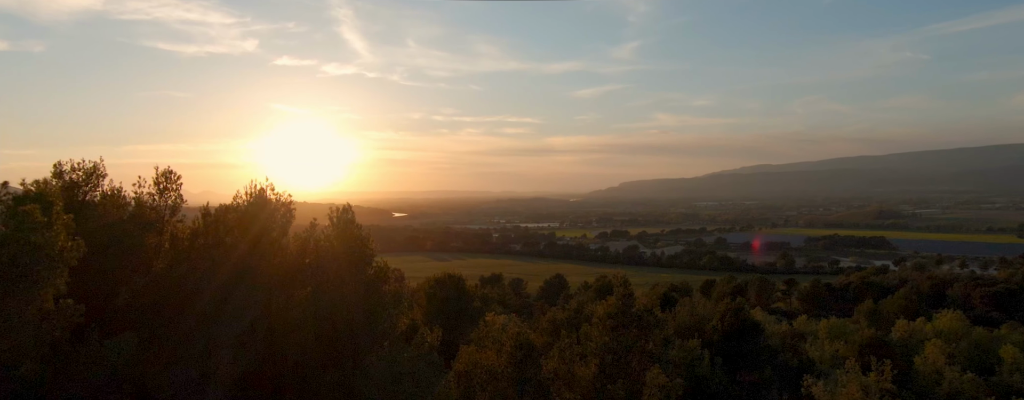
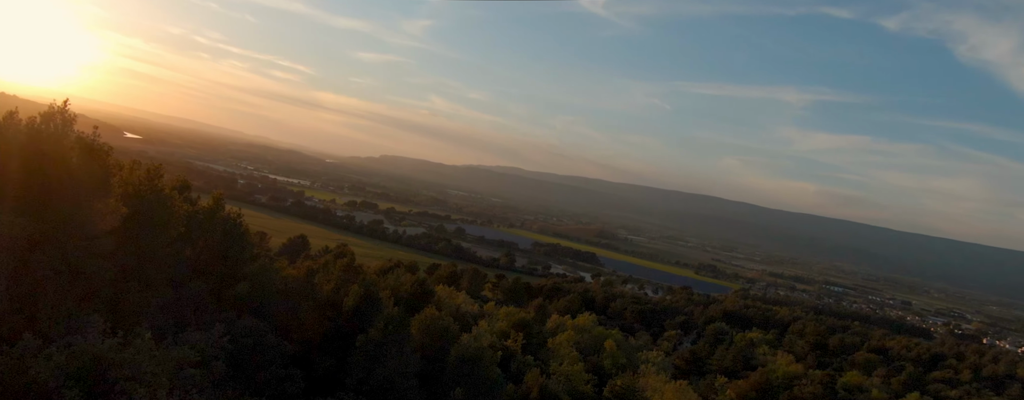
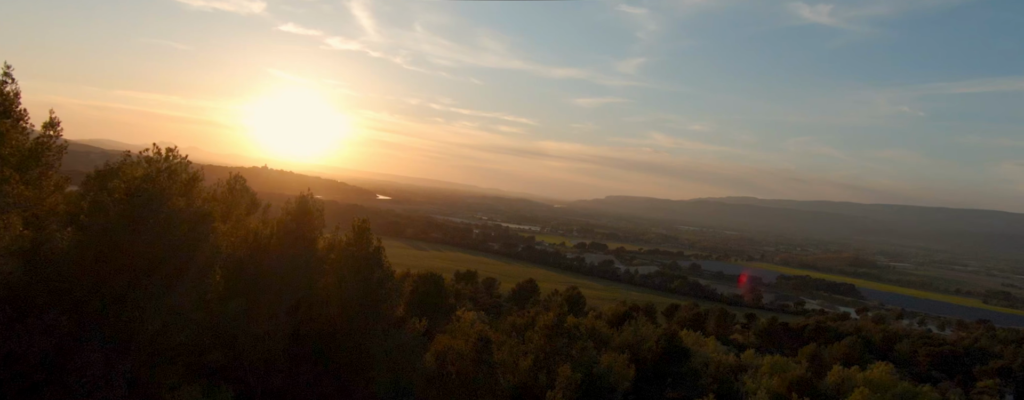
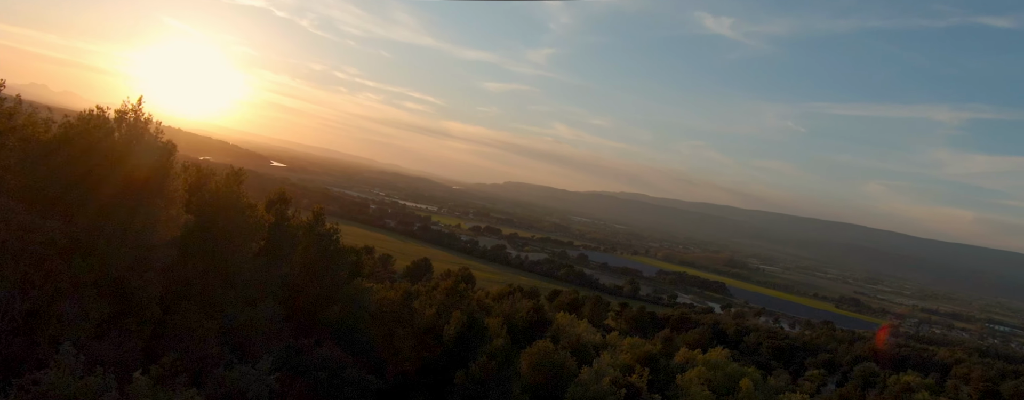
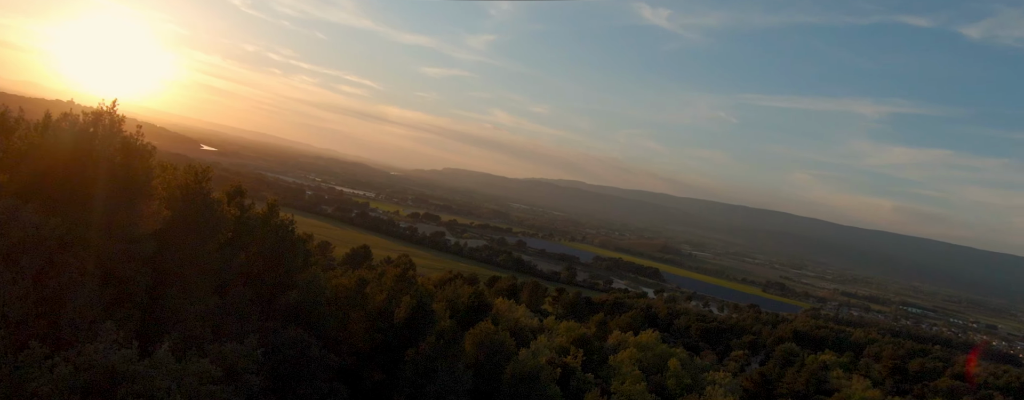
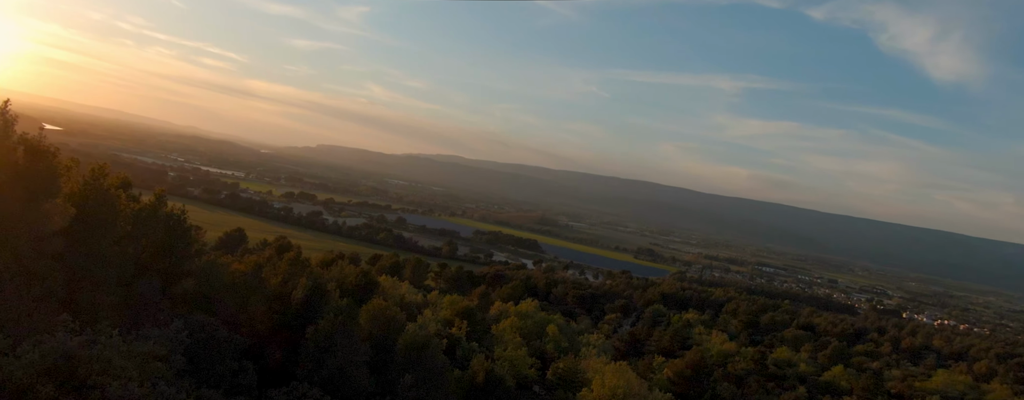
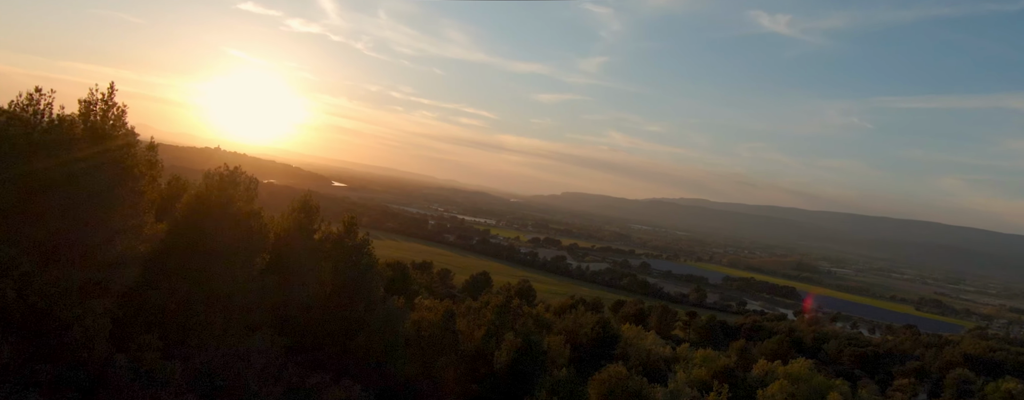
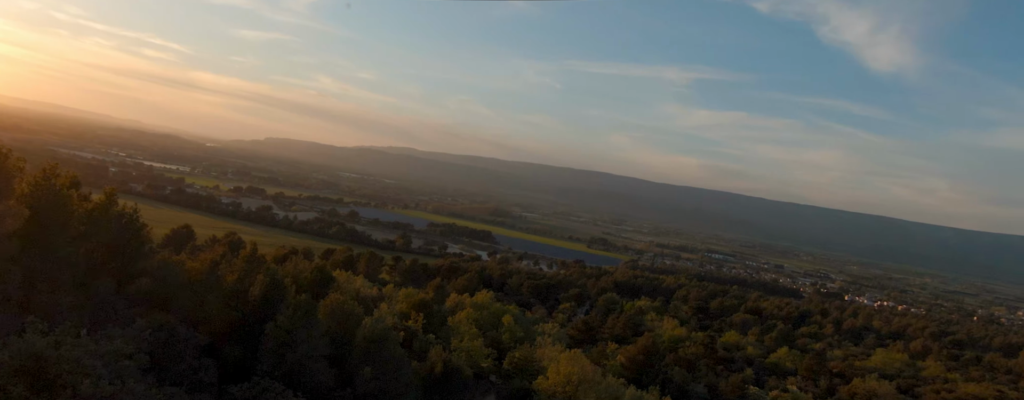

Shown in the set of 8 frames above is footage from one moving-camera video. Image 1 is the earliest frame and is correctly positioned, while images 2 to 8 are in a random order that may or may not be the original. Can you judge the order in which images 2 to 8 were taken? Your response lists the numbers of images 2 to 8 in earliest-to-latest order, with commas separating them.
3, 7, 4, 5, 2, 6, 8
